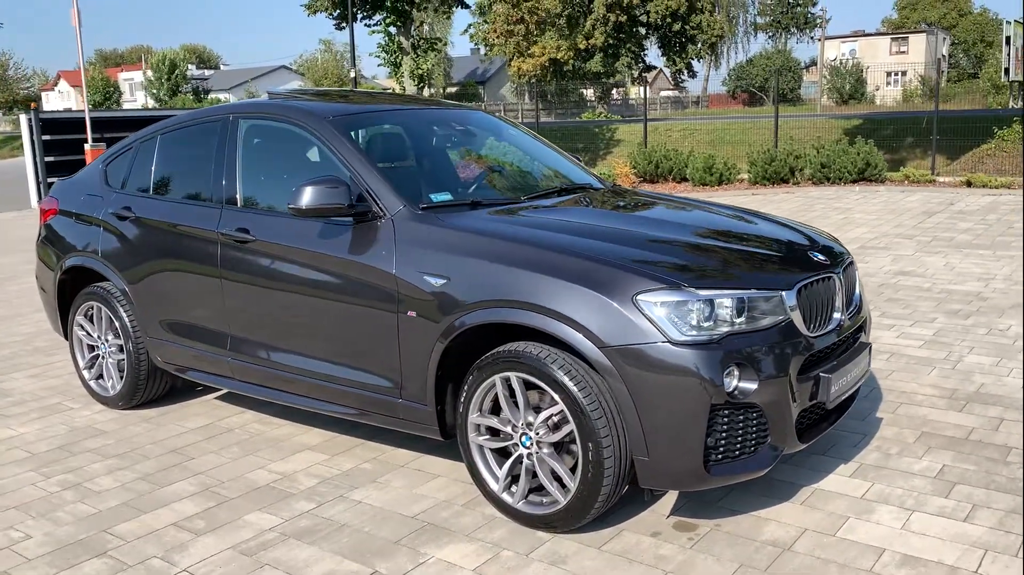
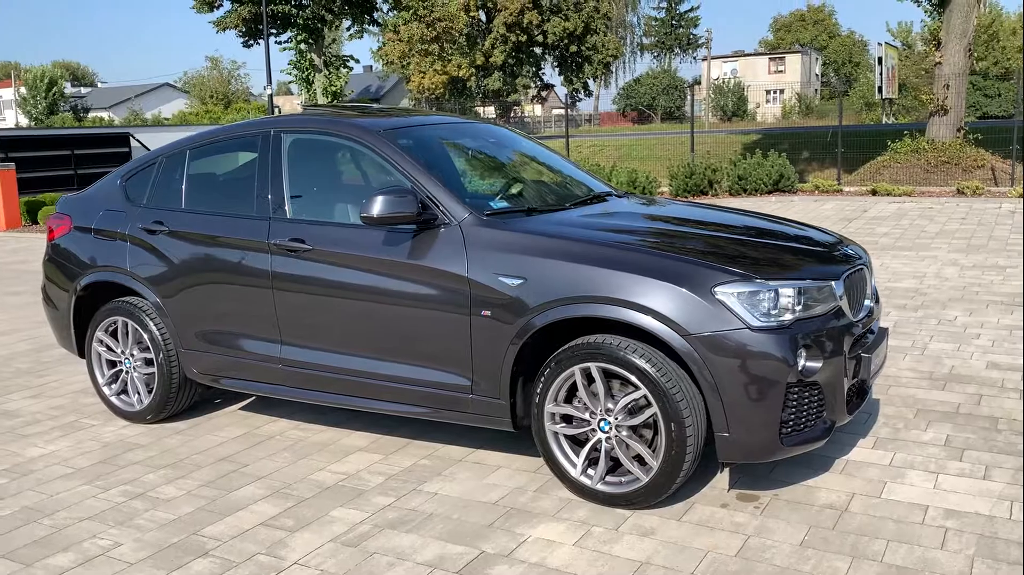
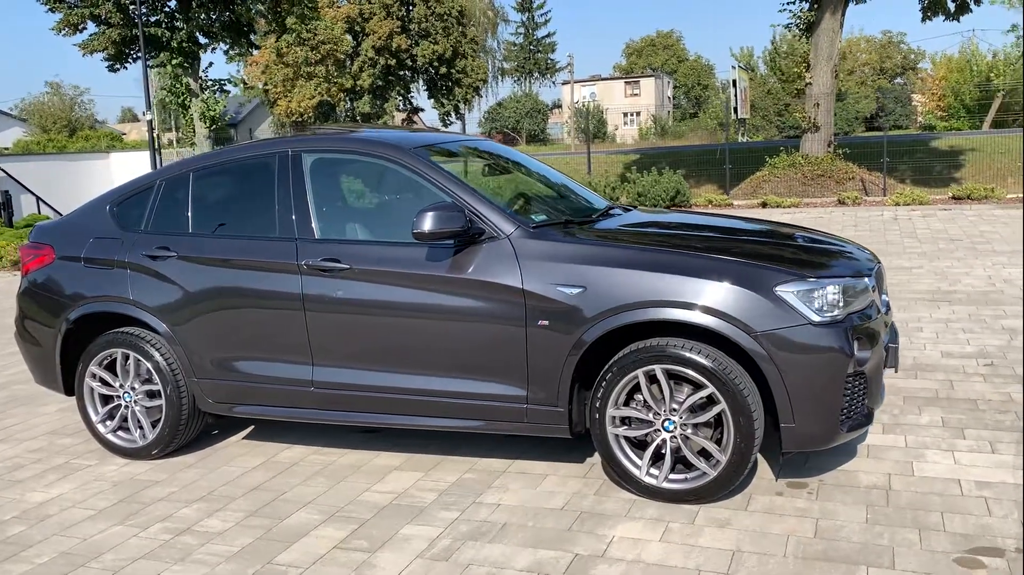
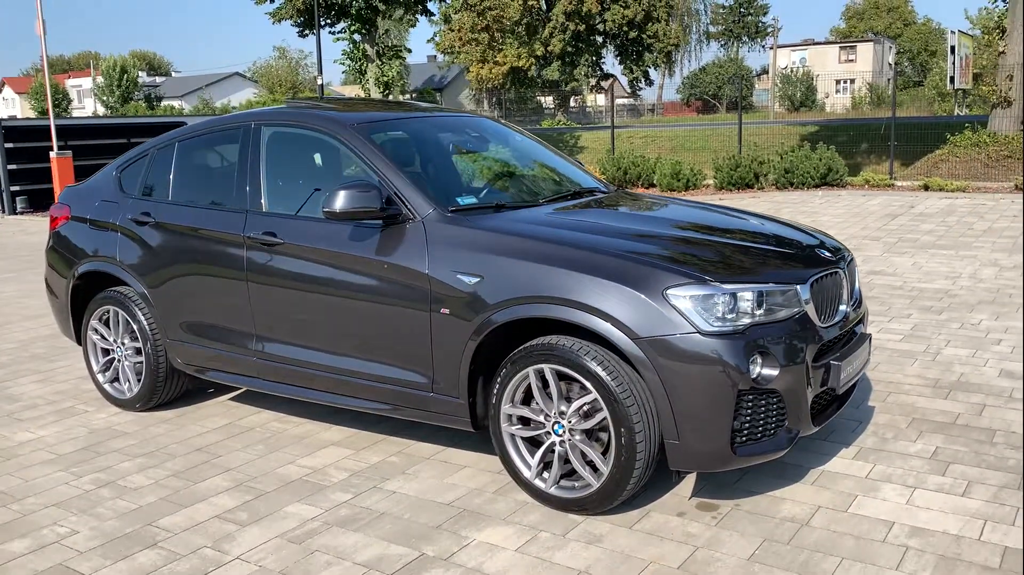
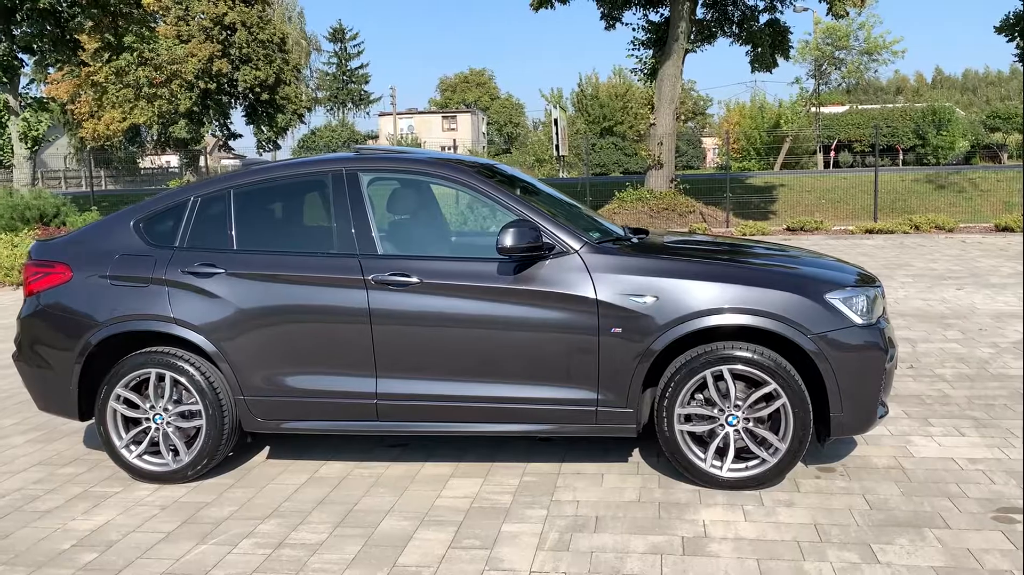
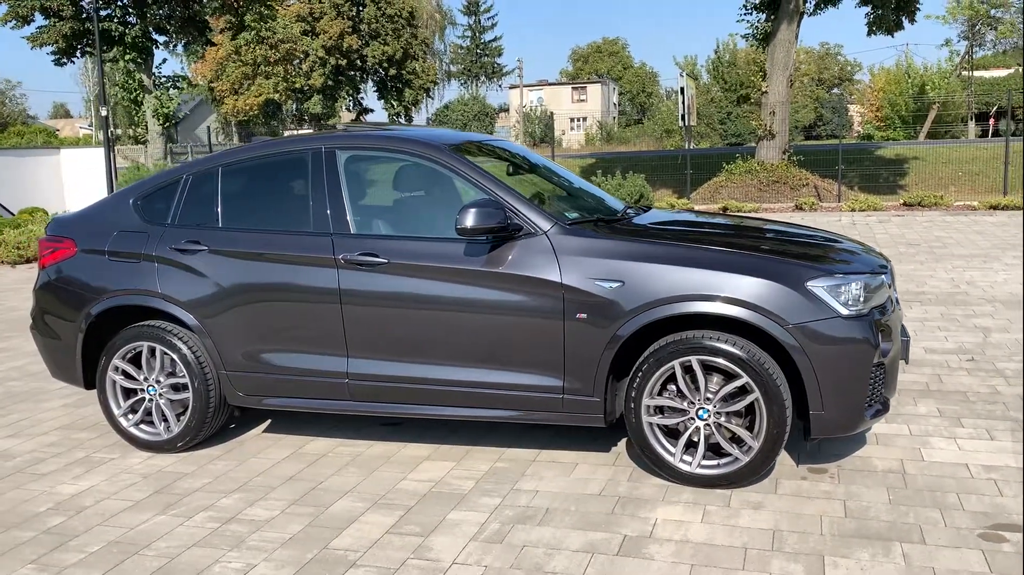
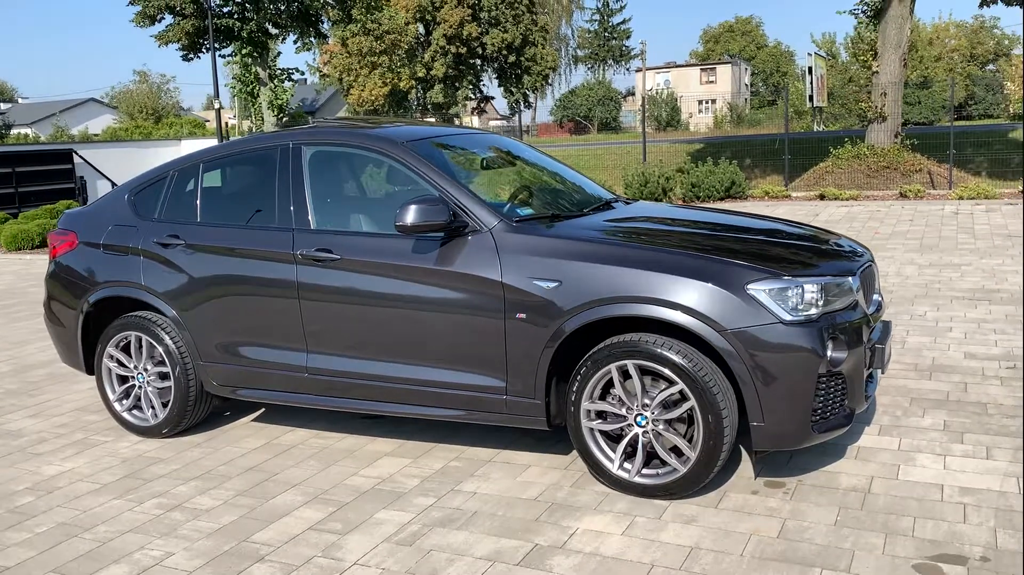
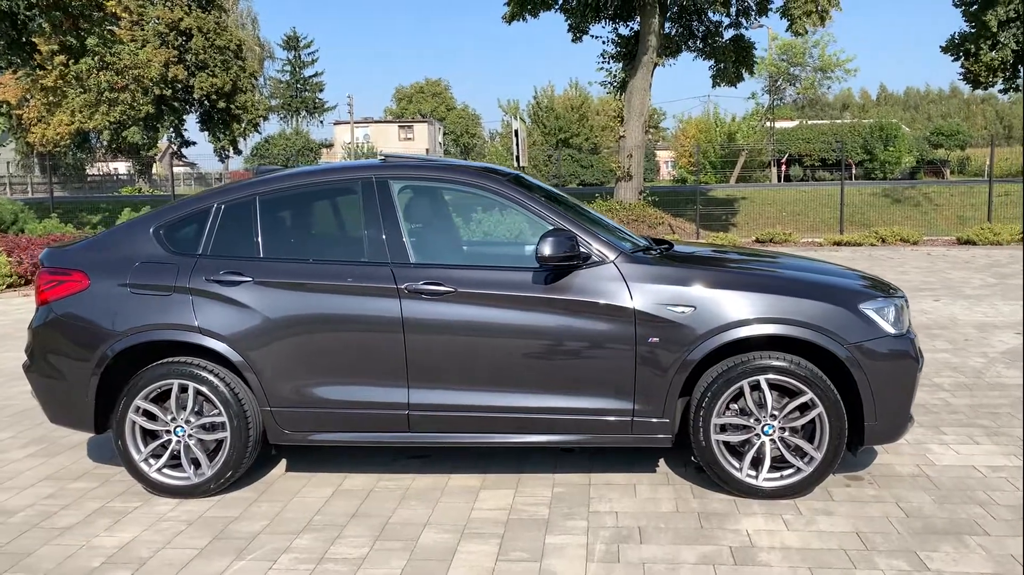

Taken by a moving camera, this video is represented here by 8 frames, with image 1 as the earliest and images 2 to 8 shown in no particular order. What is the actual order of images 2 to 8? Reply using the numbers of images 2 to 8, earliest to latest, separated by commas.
4, 2, 7, 3, 6, 5, 8
